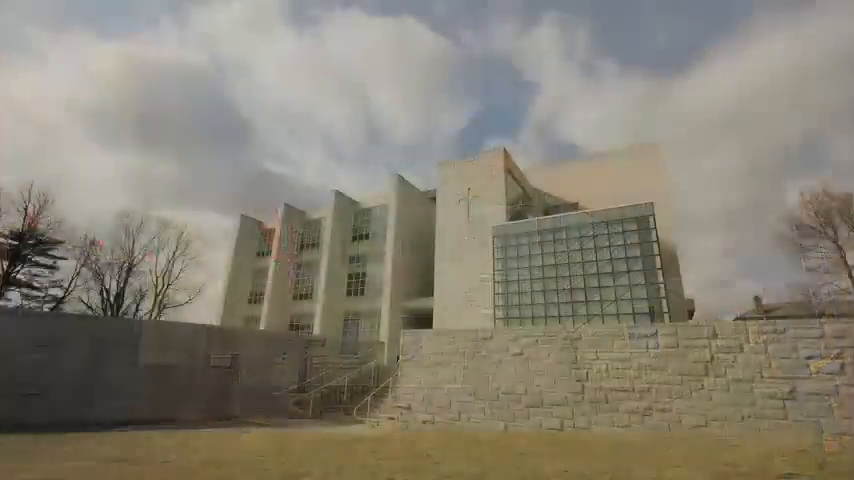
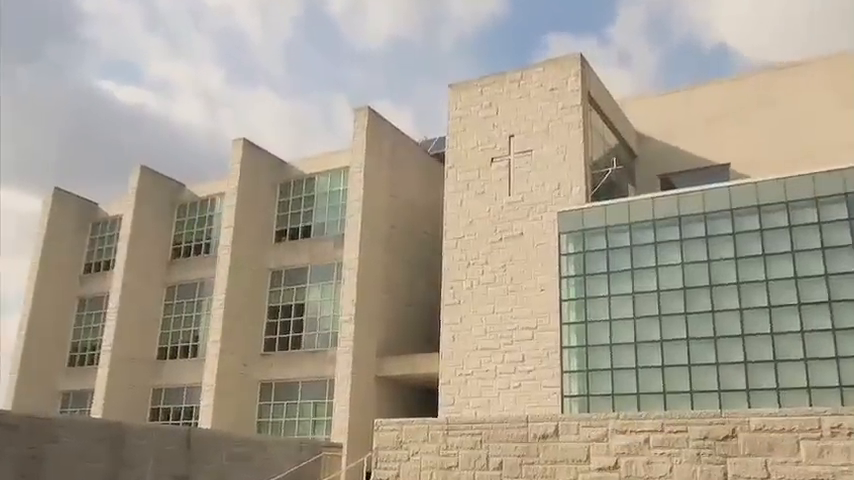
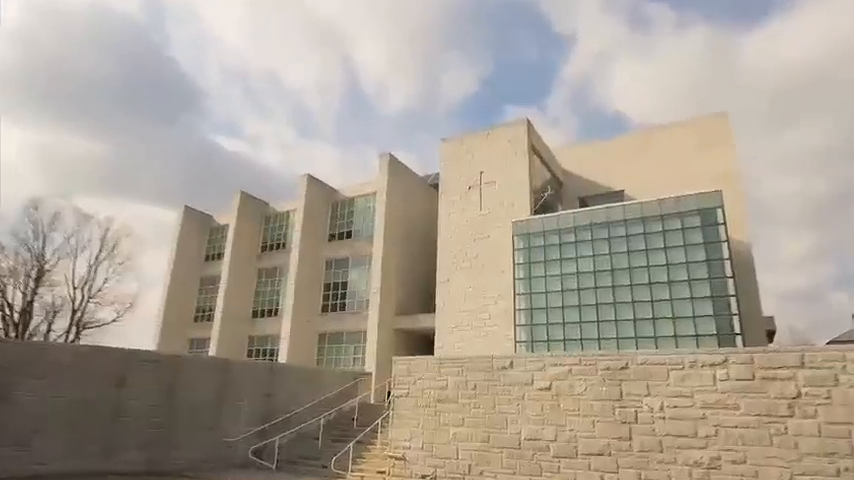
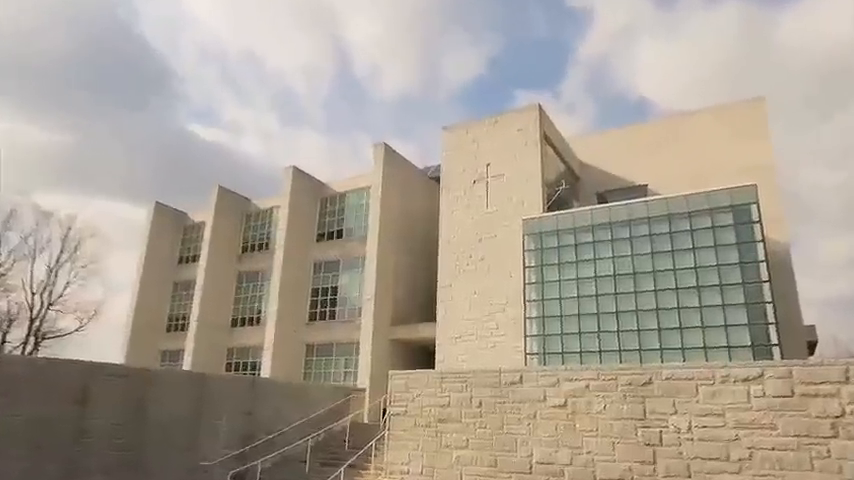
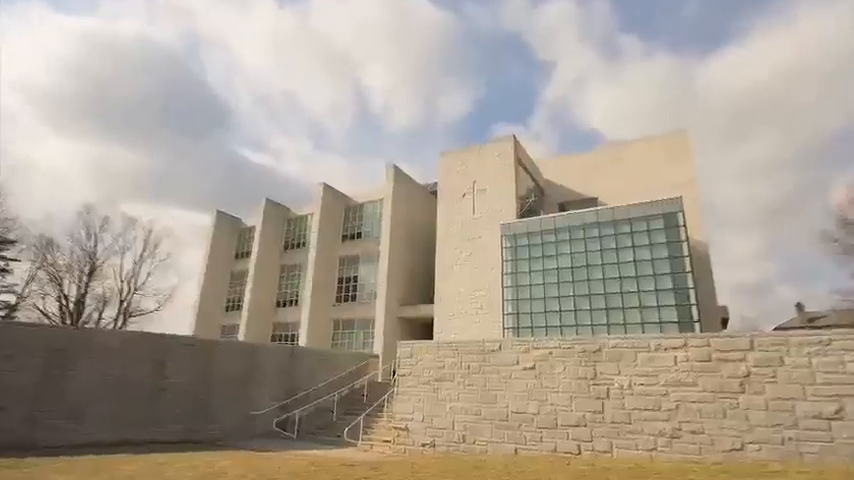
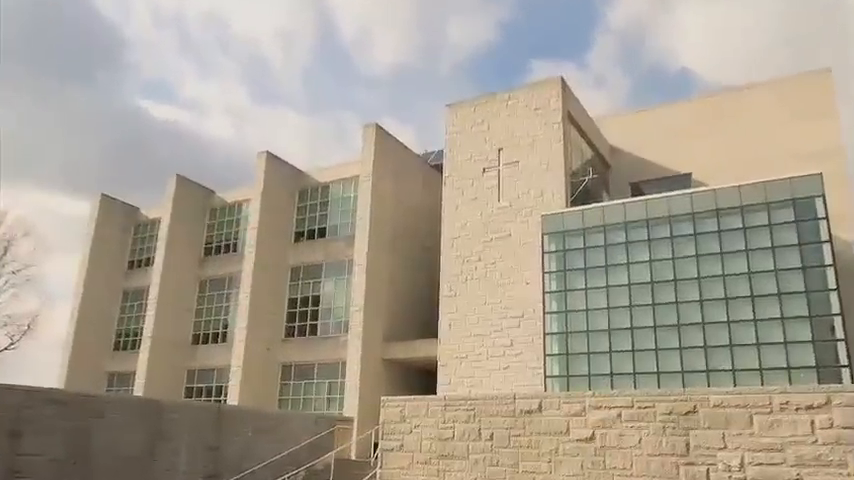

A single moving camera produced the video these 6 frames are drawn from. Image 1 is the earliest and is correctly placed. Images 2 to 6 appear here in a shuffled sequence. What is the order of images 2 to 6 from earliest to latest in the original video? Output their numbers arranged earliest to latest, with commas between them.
5, 3, 4, 6, 2
